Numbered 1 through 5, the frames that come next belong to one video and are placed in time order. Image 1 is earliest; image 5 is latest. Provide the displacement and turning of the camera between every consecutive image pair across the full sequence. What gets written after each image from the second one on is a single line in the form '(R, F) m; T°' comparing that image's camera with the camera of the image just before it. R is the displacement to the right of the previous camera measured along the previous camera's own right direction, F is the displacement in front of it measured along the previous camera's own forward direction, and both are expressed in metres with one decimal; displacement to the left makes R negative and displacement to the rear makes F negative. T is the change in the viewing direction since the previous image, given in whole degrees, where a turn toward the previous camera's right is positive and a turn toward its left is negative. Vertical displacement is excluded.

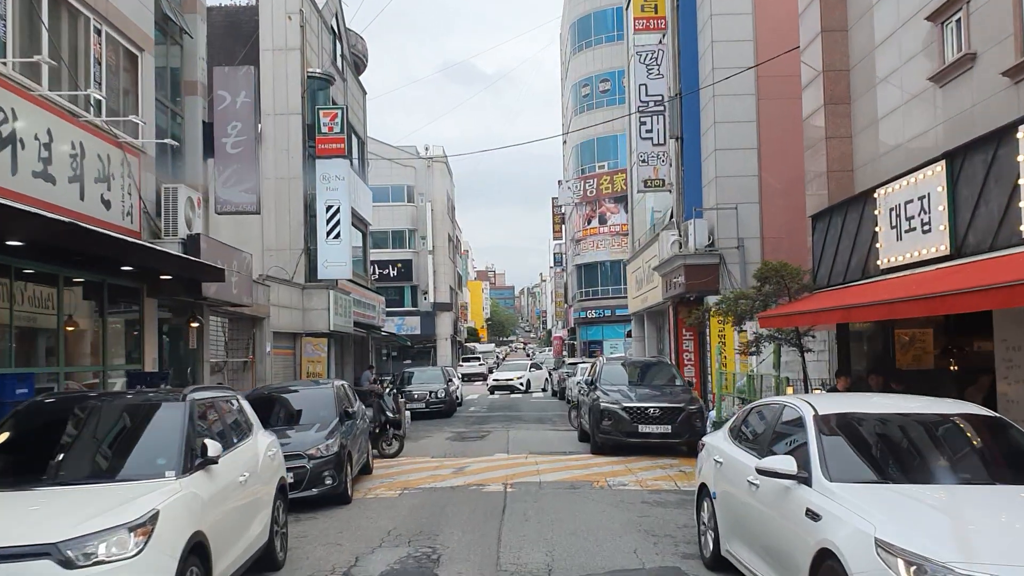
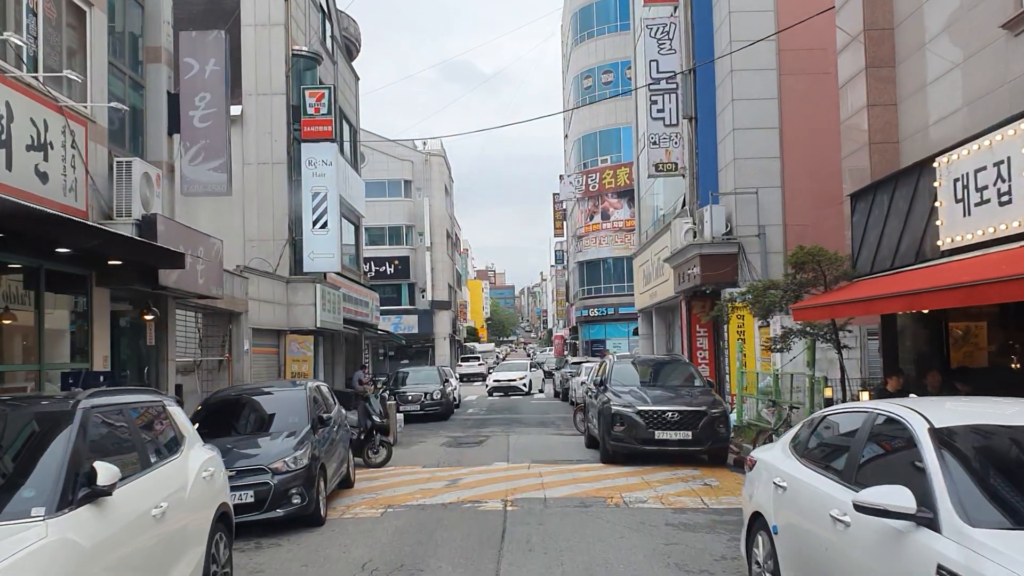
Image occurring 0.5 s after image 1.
(0.0, +1.7) m; 0°
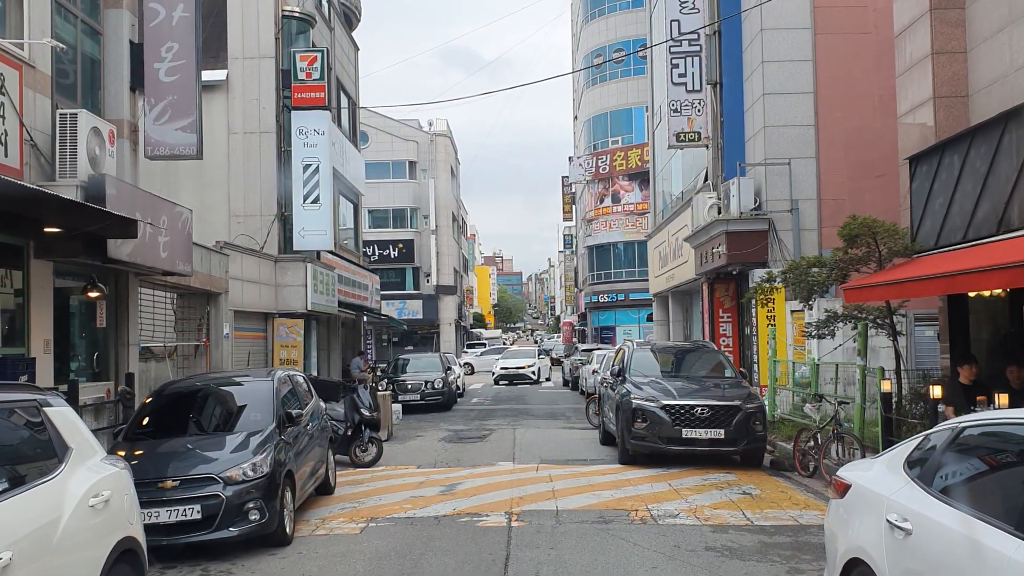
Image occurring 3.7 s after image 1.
(0.0, +1.7) m; 0°
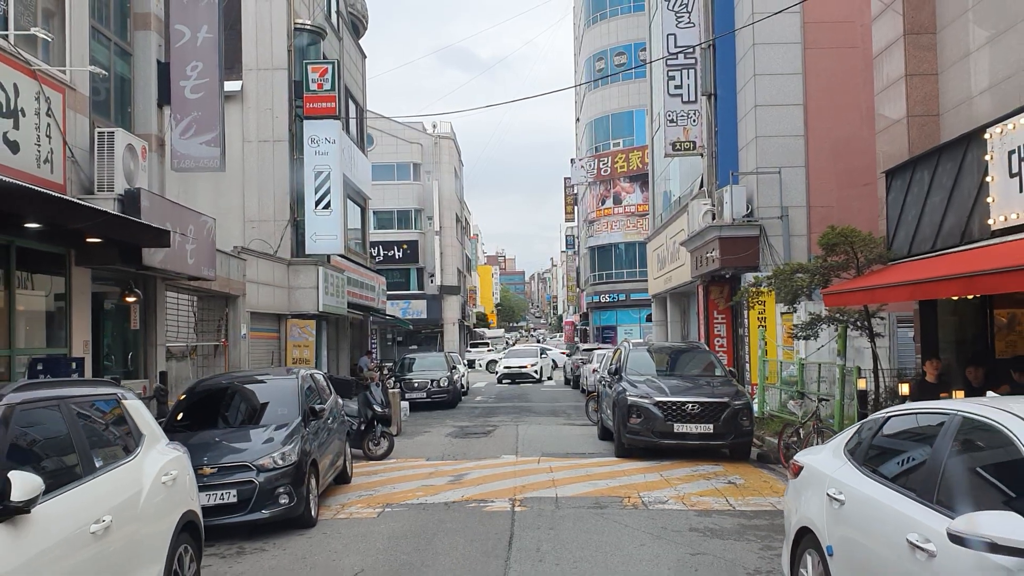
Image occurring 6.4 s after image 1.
(0.0, -0.9) m; 0°
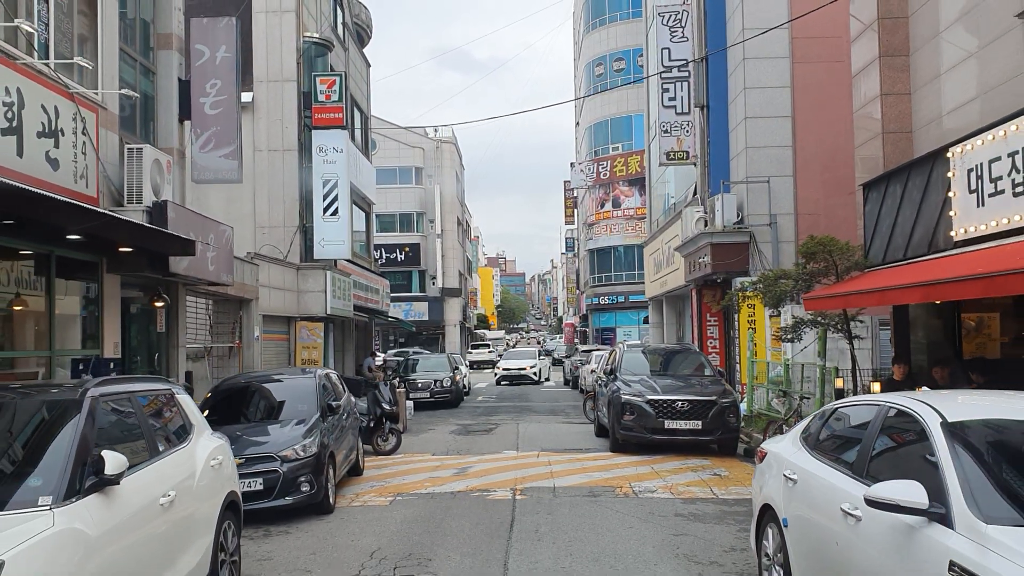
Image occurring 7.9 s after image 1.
(0.0, -0.8) m; 0°
